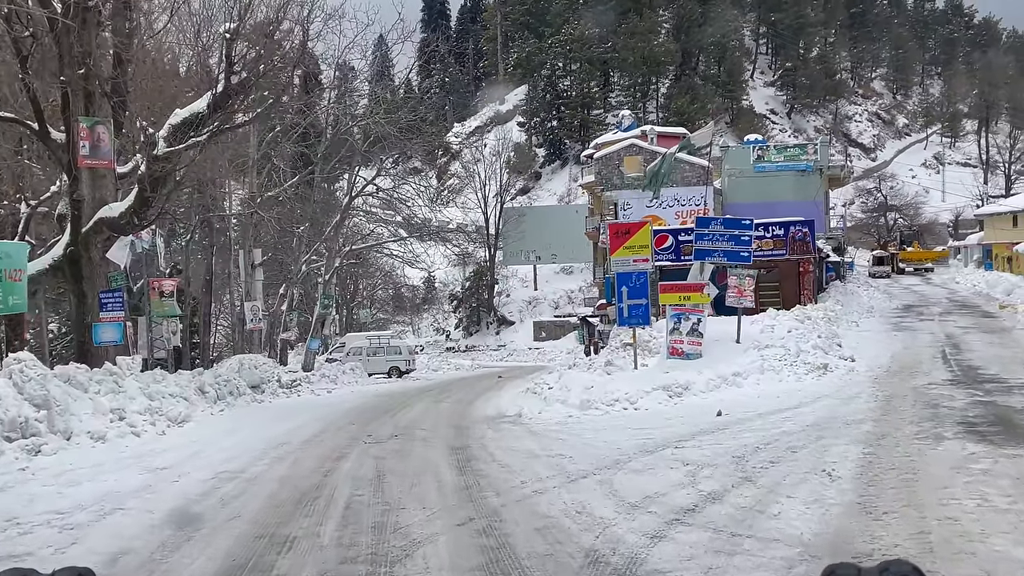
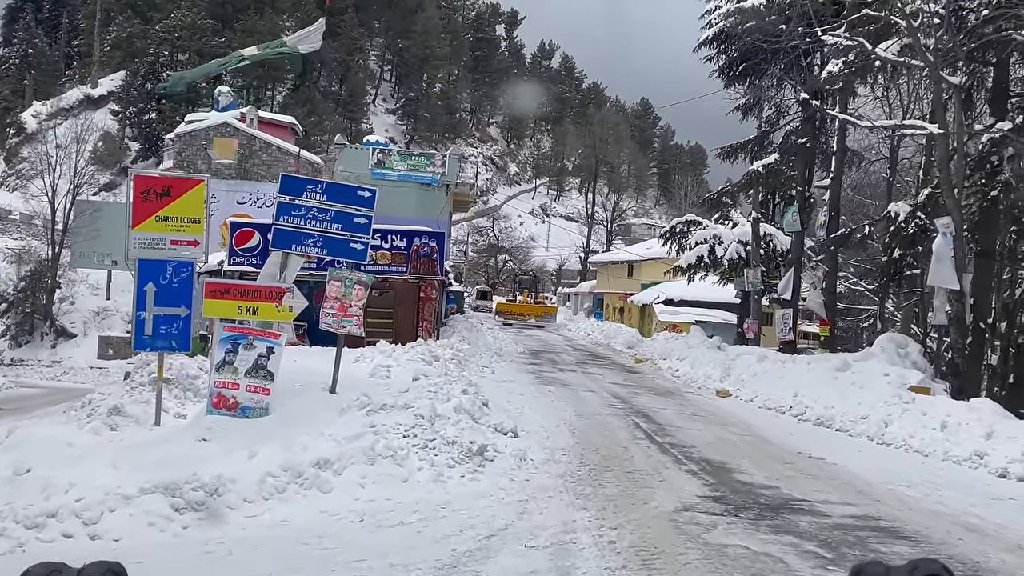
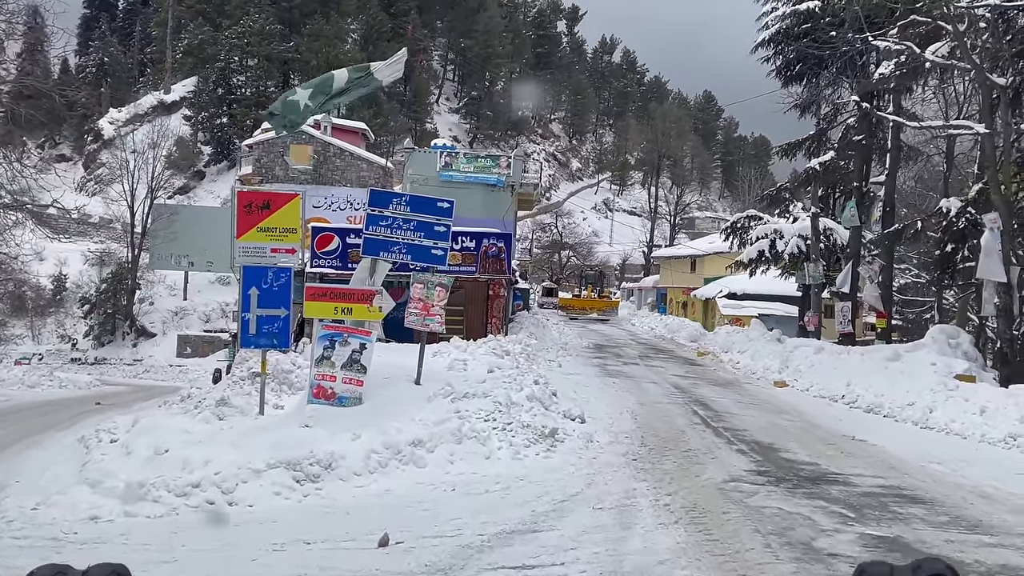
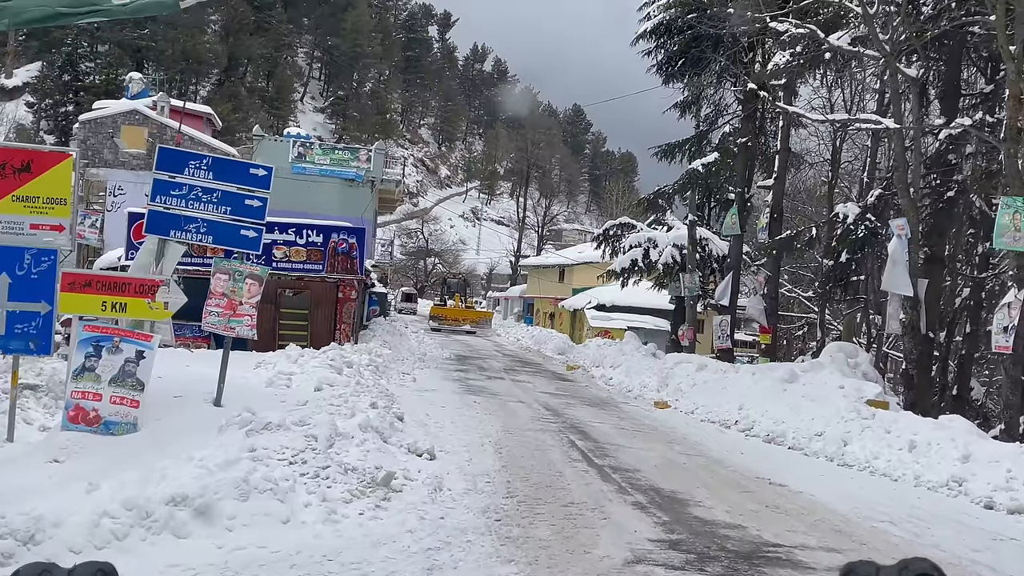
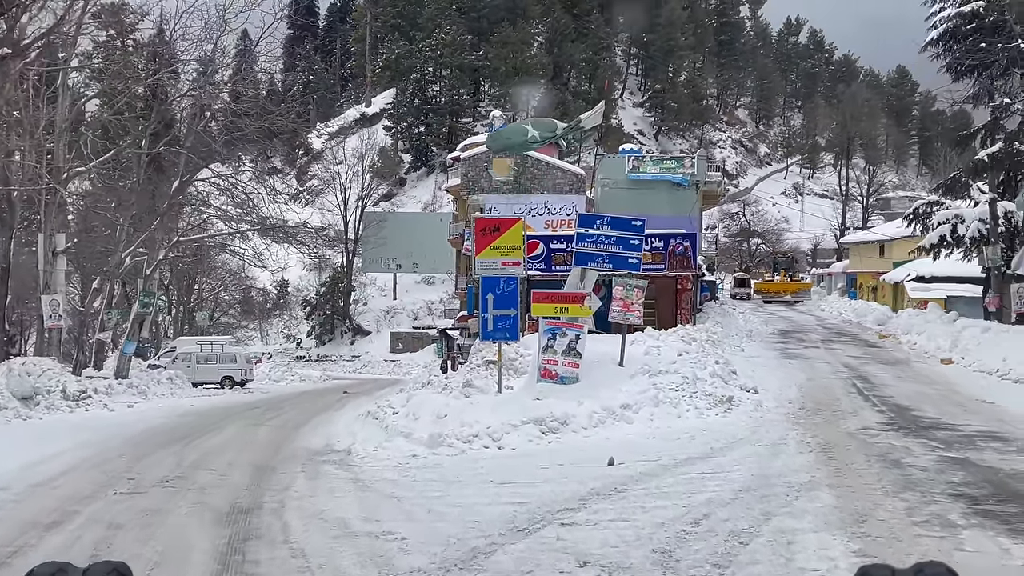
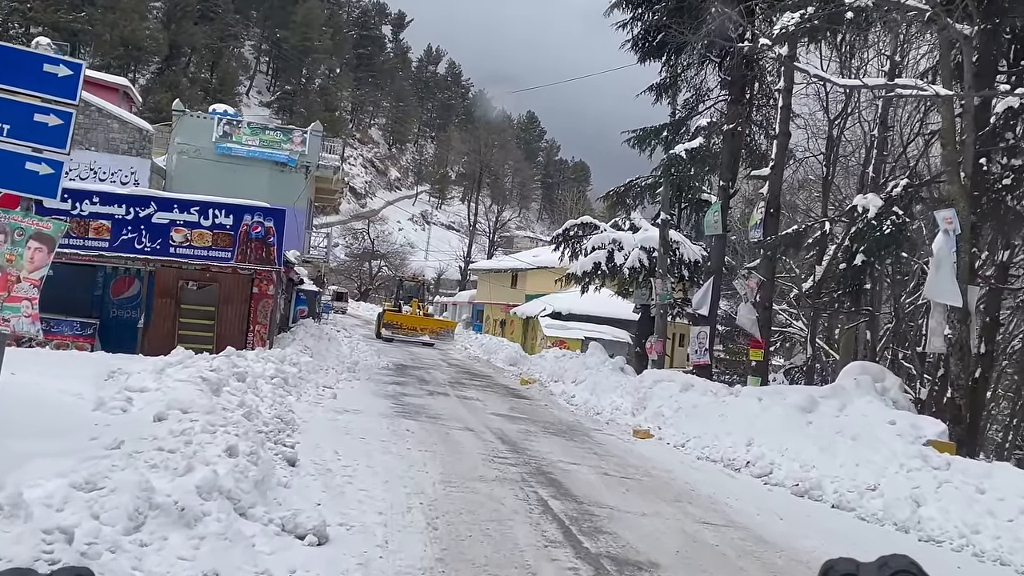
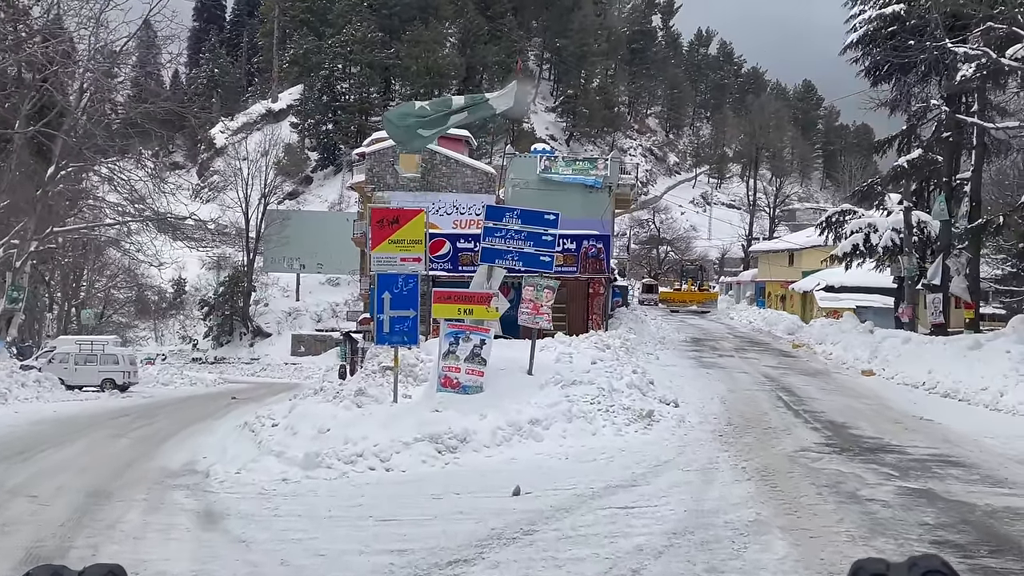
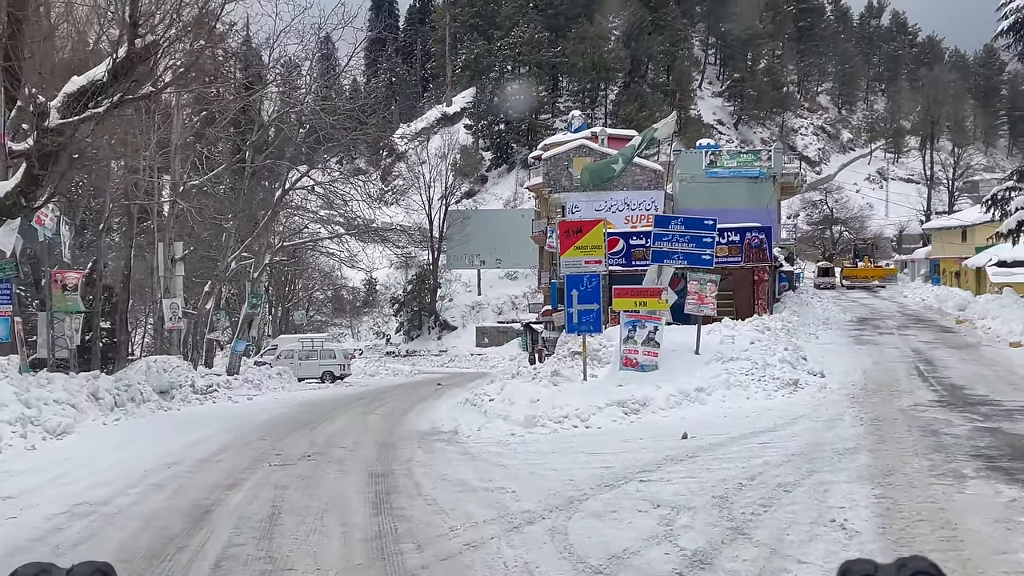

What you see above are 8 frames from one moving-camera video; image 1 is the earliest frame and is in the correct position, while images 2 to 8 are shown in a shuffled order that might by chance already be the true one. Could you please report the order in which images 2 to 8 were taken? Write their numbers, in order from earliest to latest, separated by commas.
8, 5, 7, 3, 2, 4, 6
